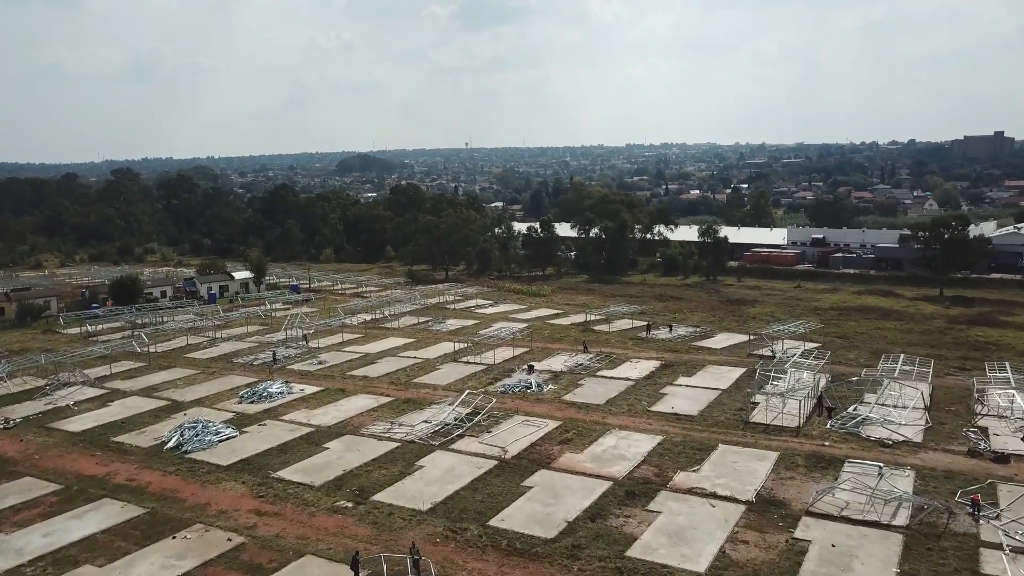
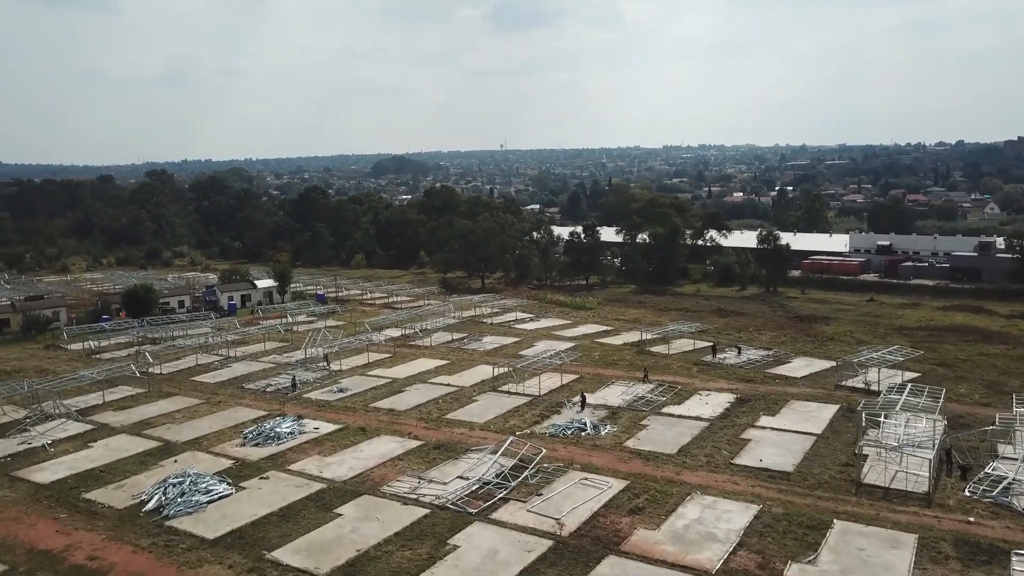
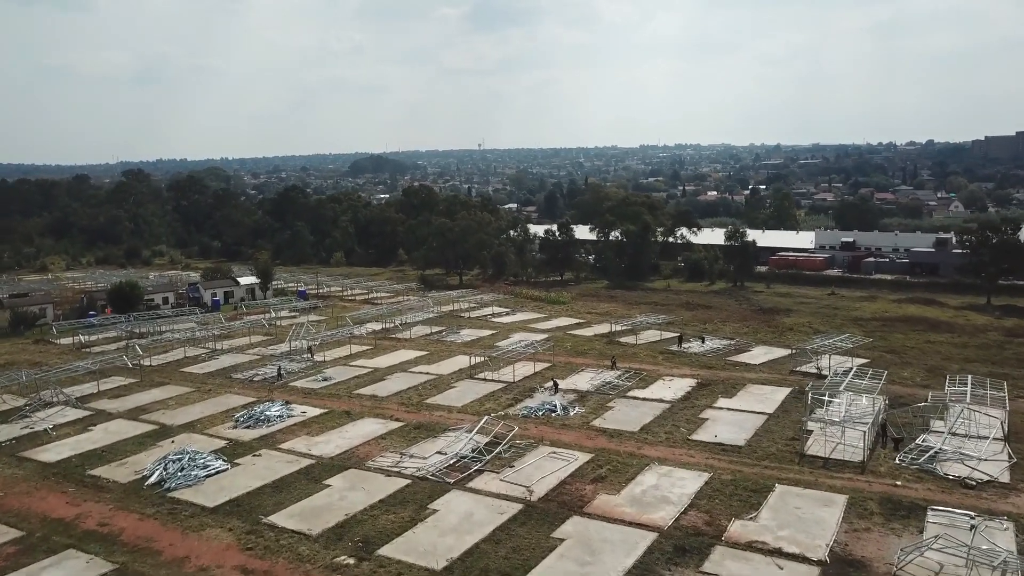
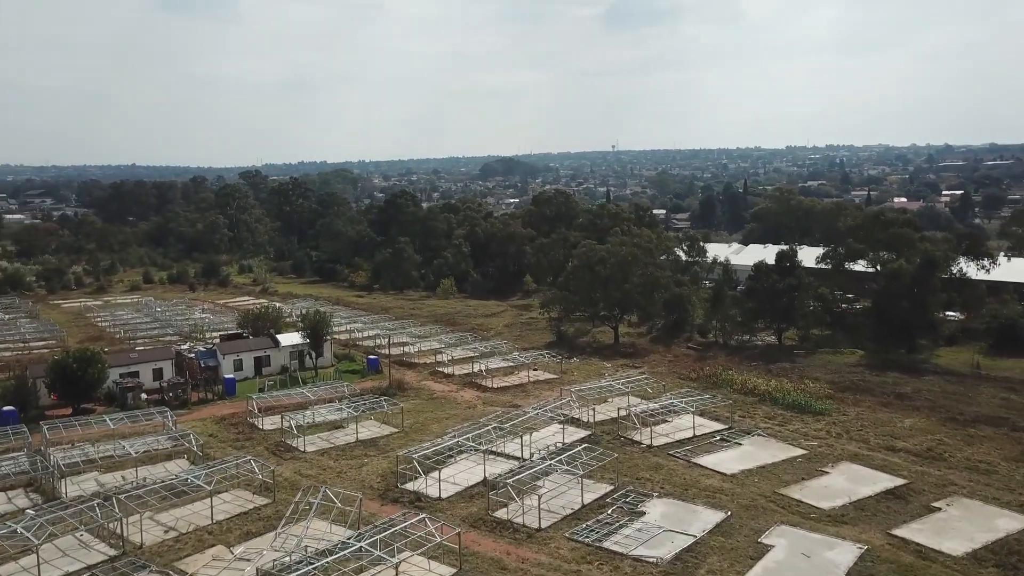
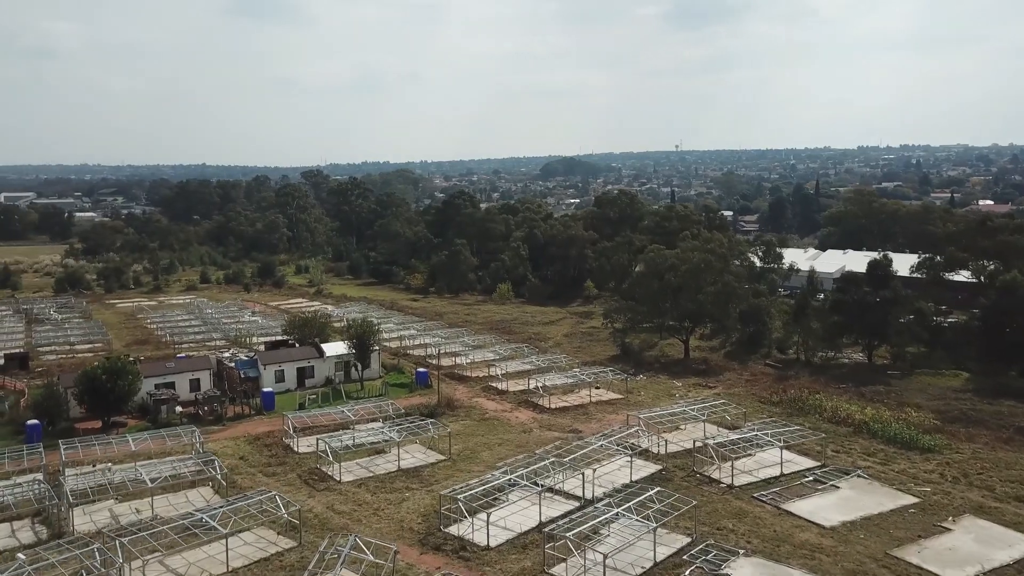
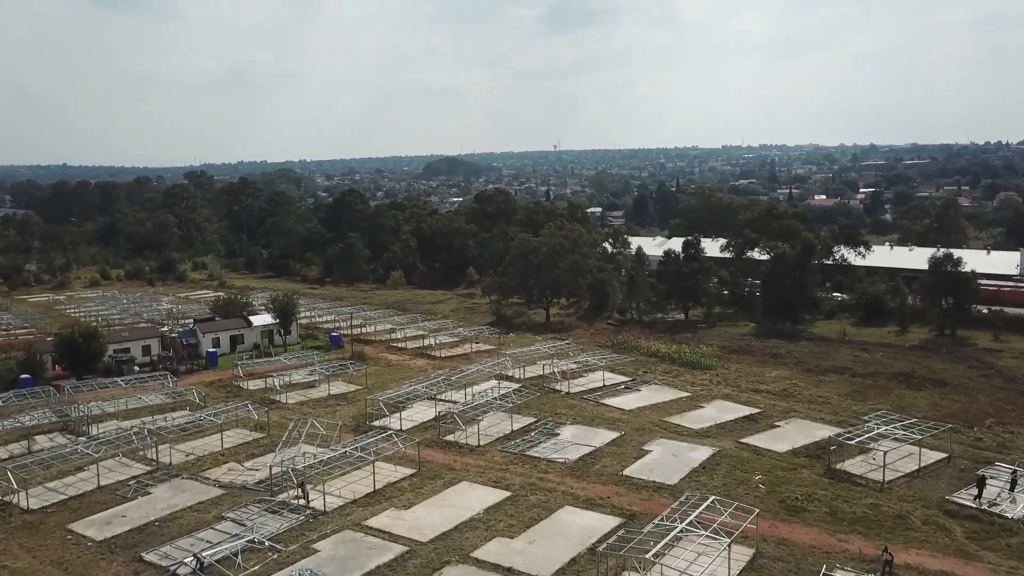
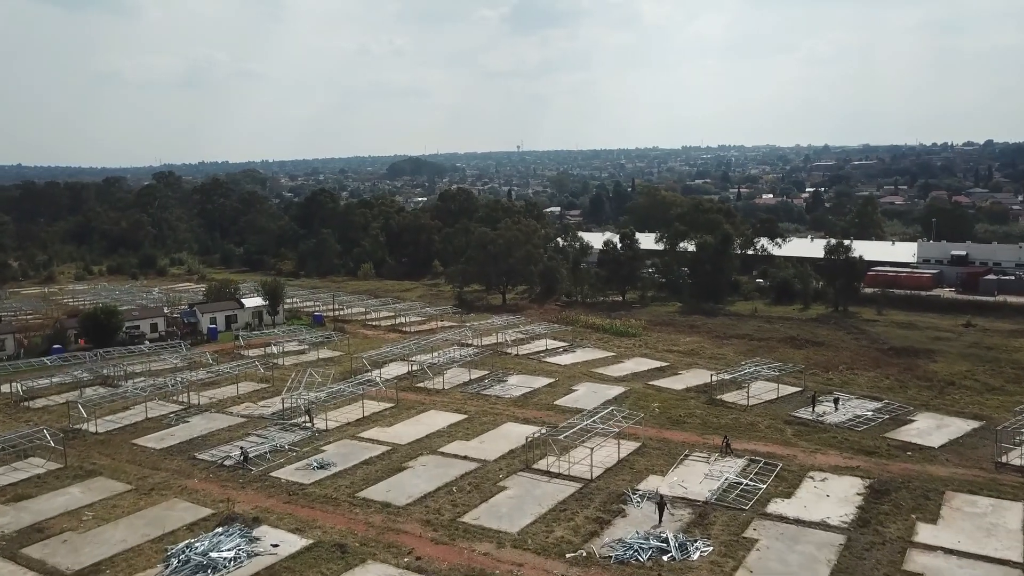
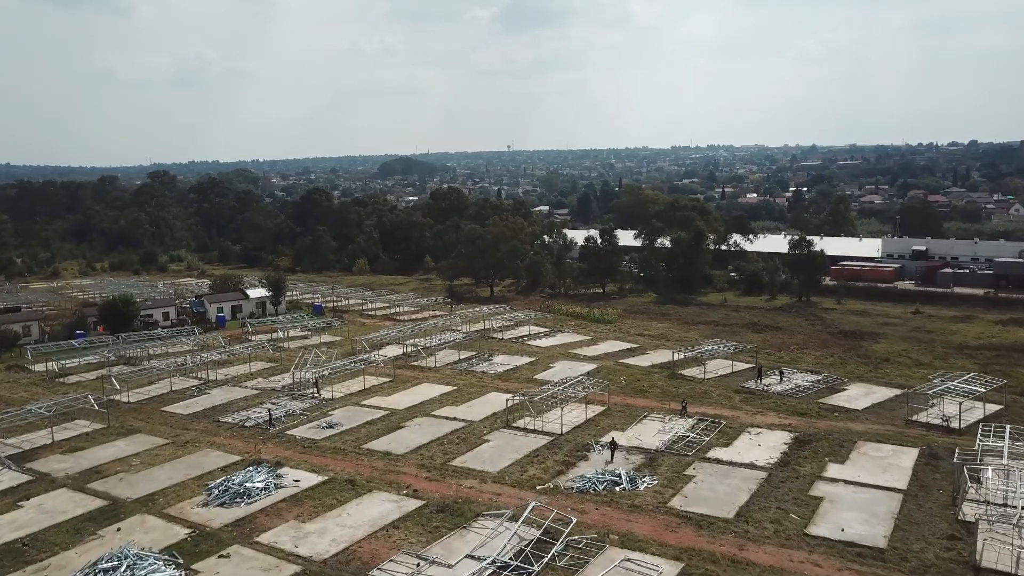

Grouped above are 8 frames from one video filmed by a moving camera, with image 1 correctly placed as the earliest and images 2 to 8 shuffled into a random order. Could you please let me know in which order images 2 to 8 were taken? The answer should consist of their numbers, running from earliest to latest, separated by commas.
3, 2, 8, 7, 6, 4, 5
